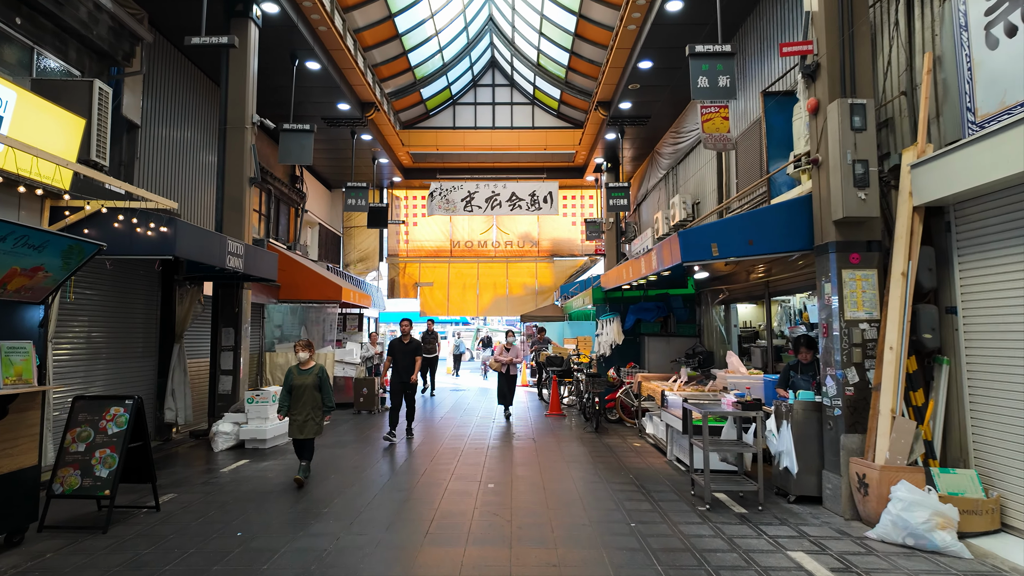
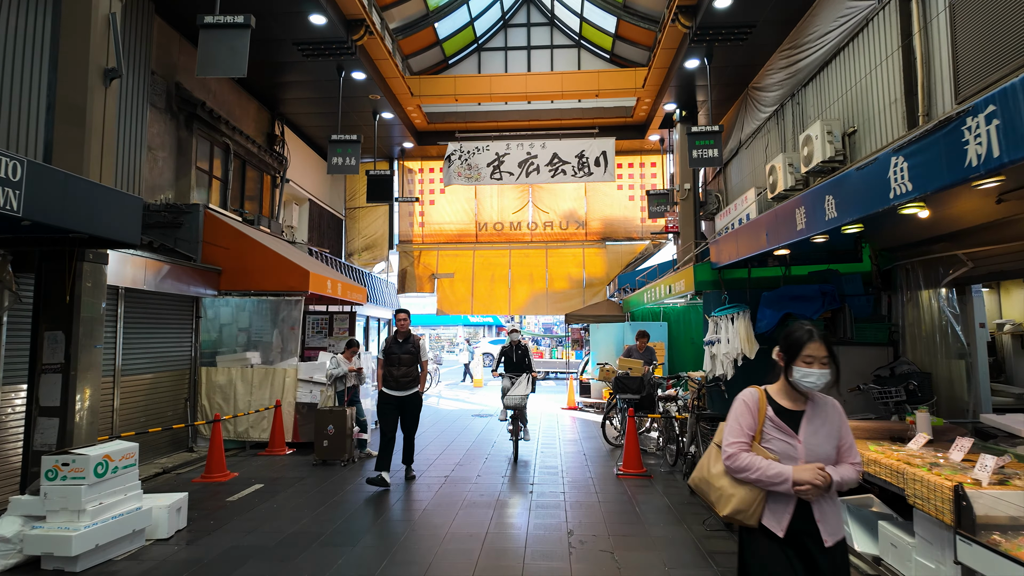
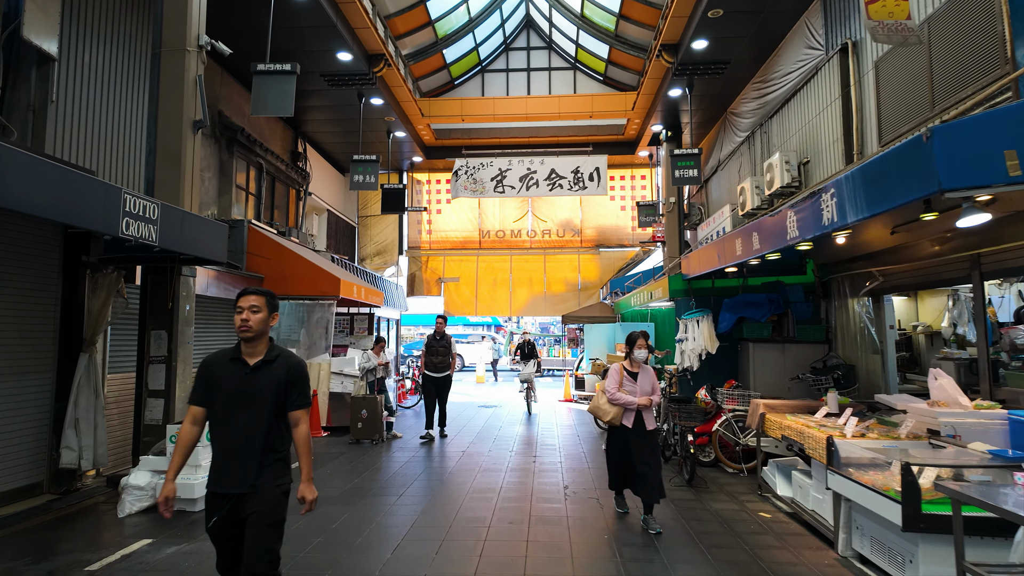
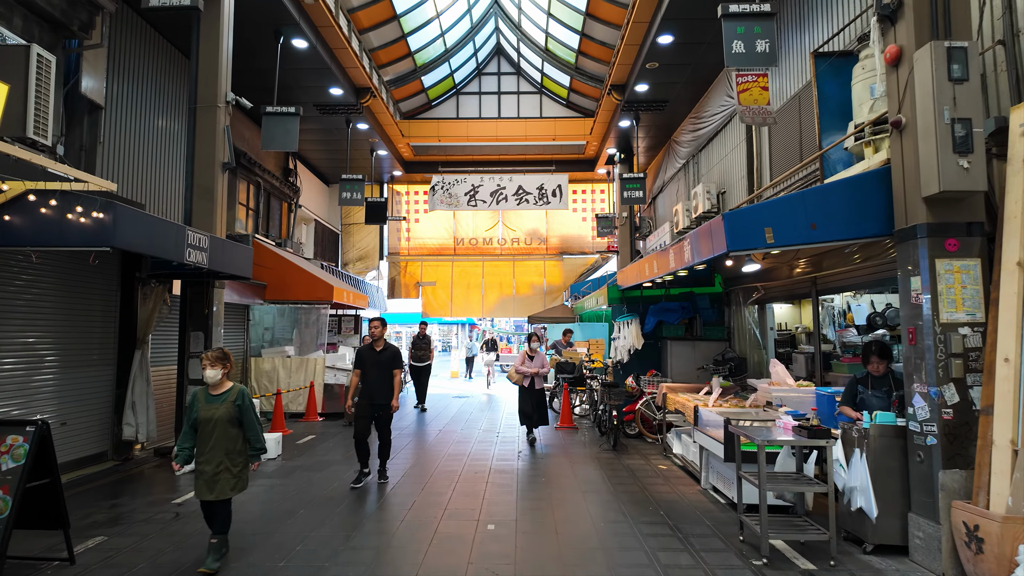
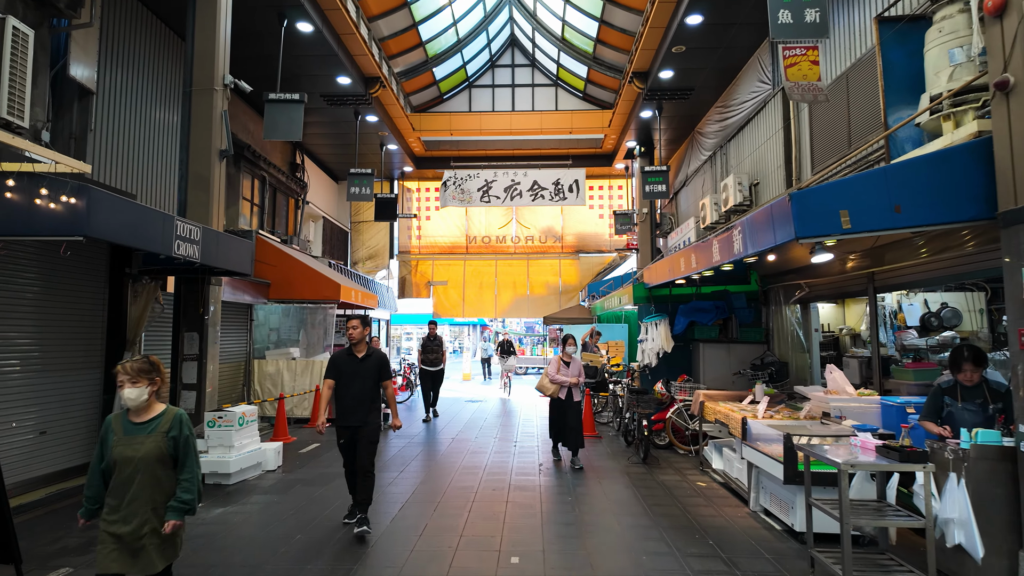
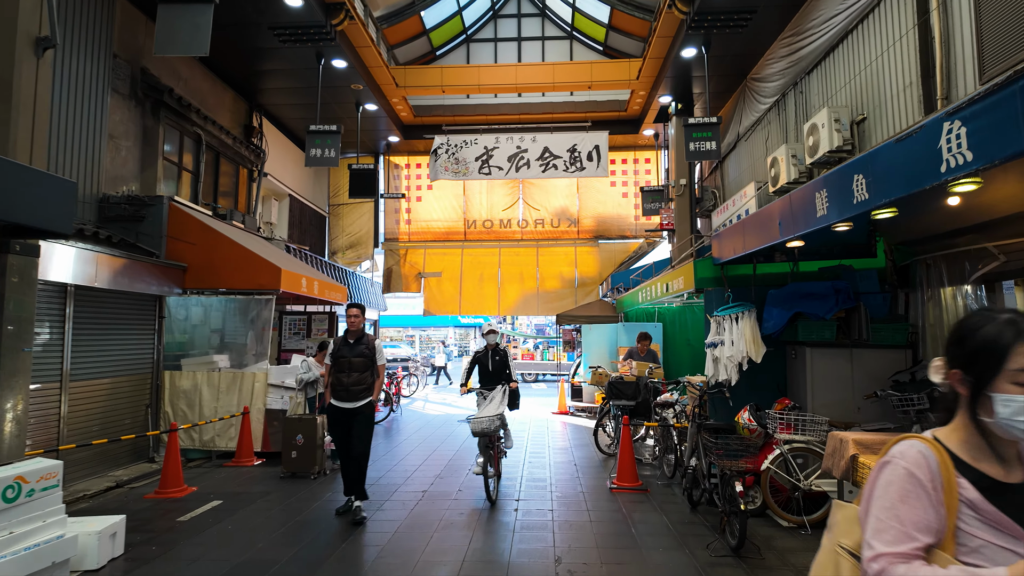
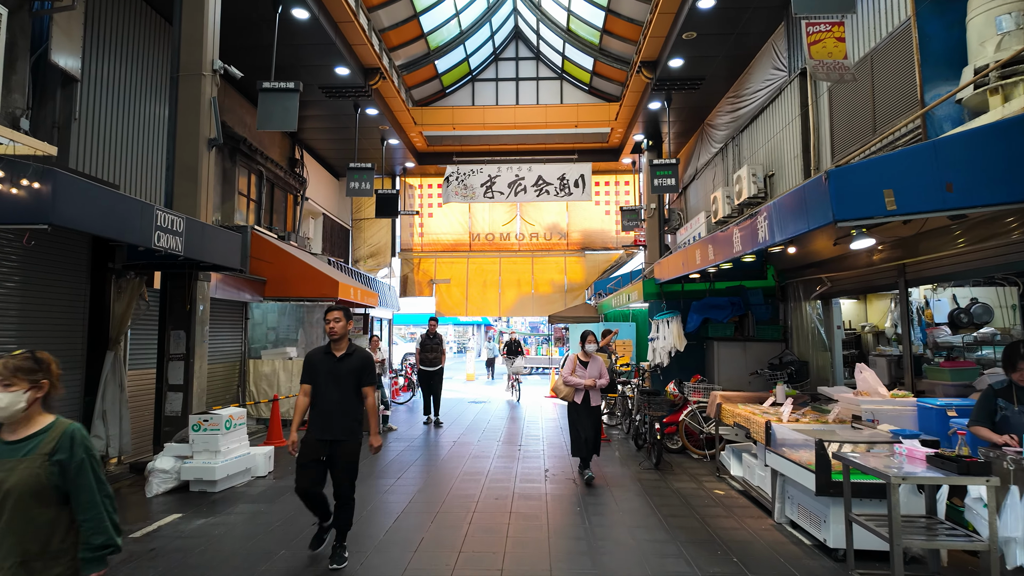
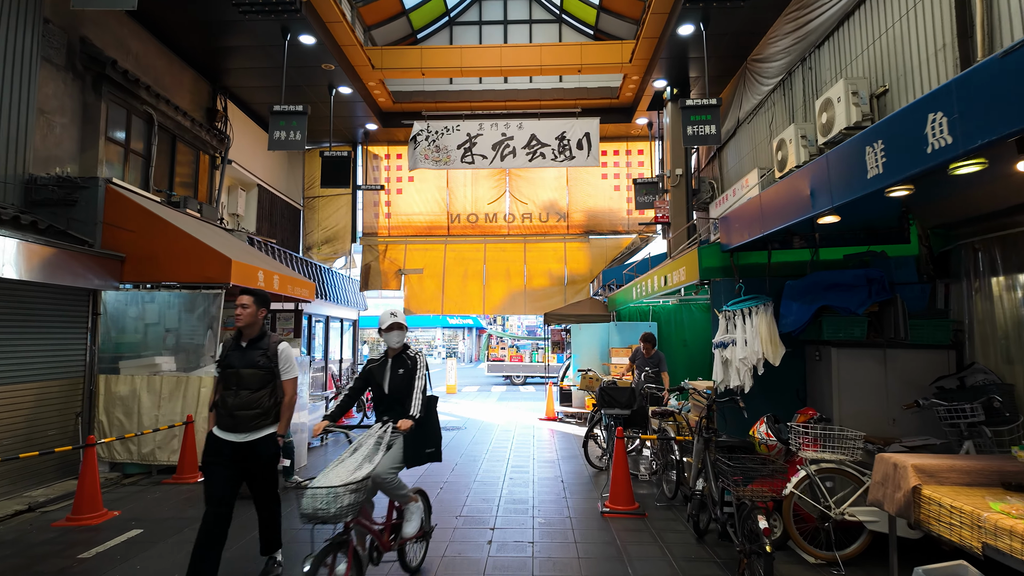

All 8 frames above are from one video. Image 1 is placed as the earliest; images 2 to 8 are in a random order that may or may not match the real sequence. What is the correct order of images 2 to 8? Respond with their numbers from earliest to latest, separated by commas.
4, 5, 7, 3, 2, 6, 8
